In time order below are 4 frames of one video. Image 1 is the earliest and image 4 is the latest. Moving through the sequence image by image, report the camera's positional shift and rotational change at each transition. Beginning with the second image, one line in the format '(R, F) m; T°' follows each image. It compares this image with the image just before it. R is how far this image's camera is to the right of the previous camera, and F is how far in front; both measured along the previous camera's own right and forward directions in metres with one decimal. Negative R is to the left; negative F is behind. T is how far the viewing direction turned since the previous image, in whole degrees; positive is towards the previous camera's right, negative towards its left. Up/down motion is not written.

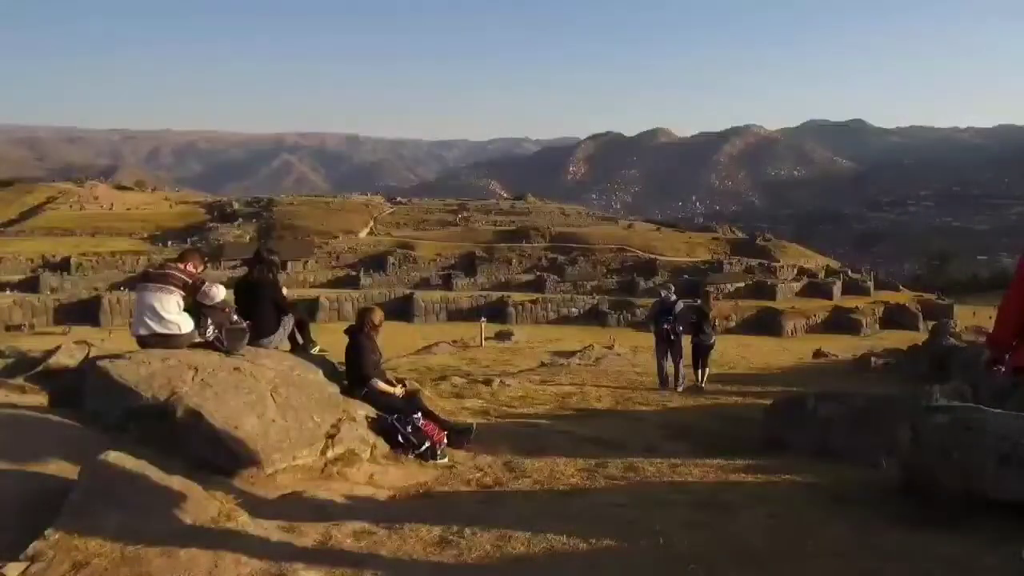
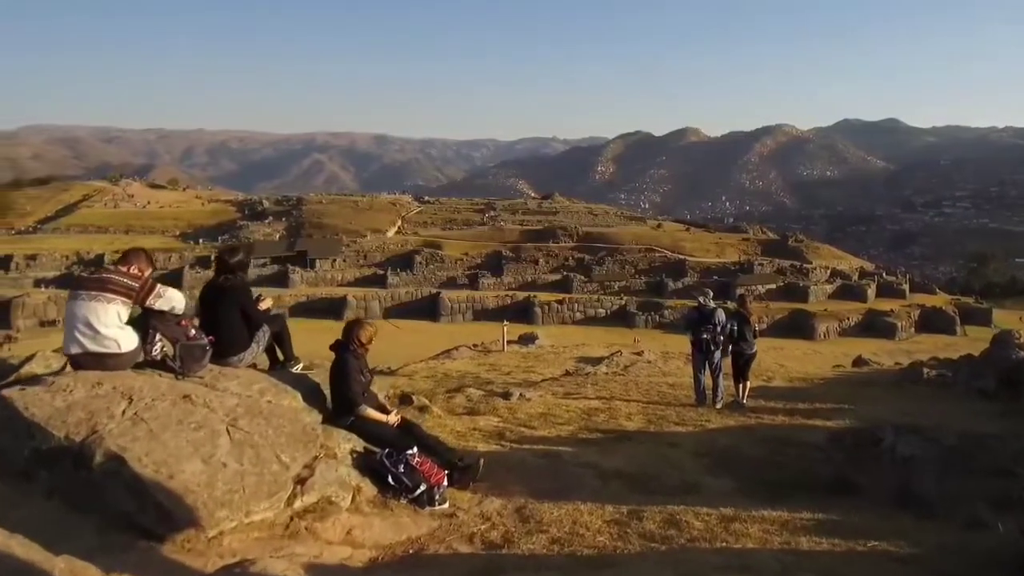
(+0.1, +1.0) m; -2°
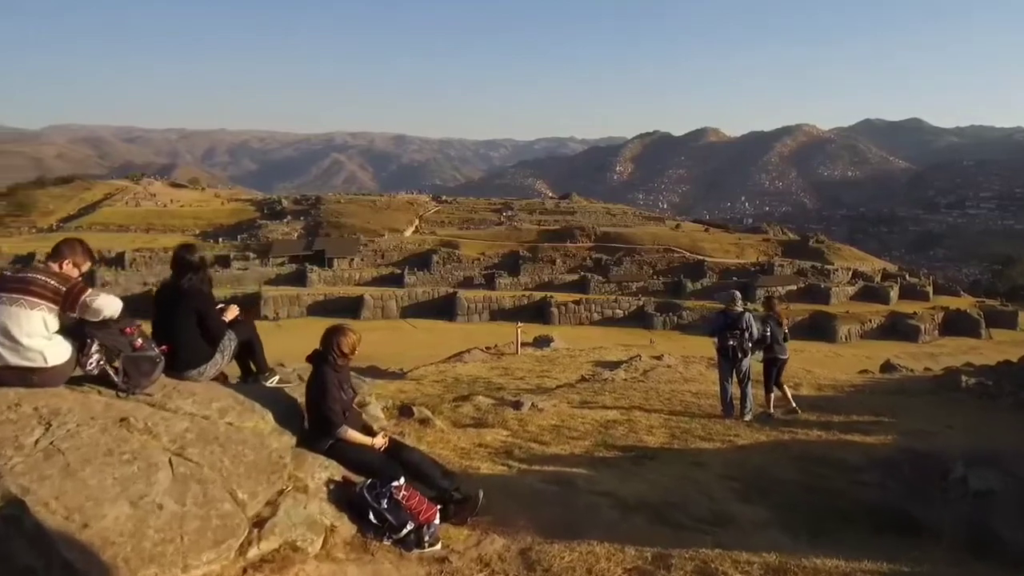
(+0.1, +0.7) m; -1°
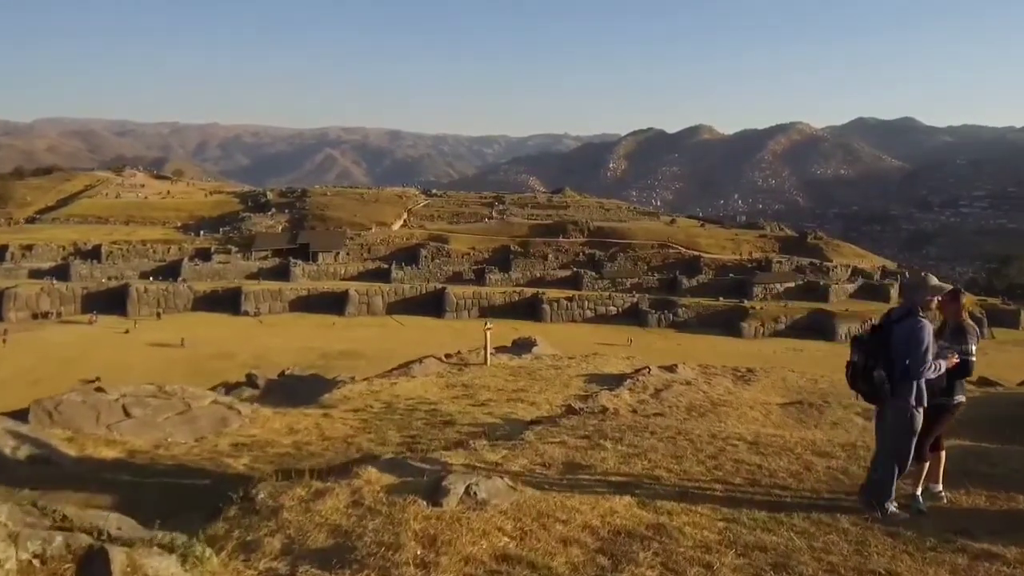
(+0.5, +4.4) m; +1°
